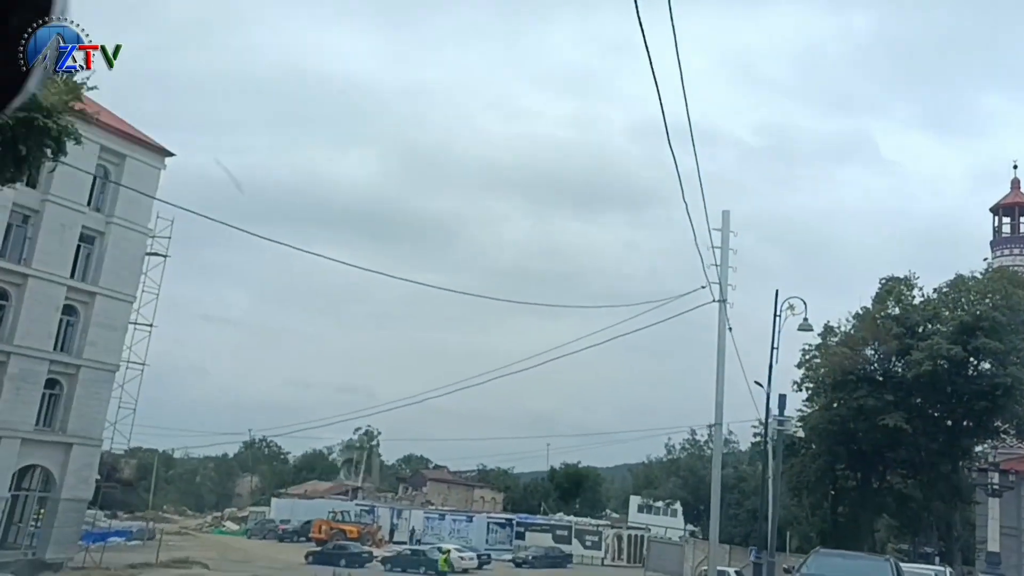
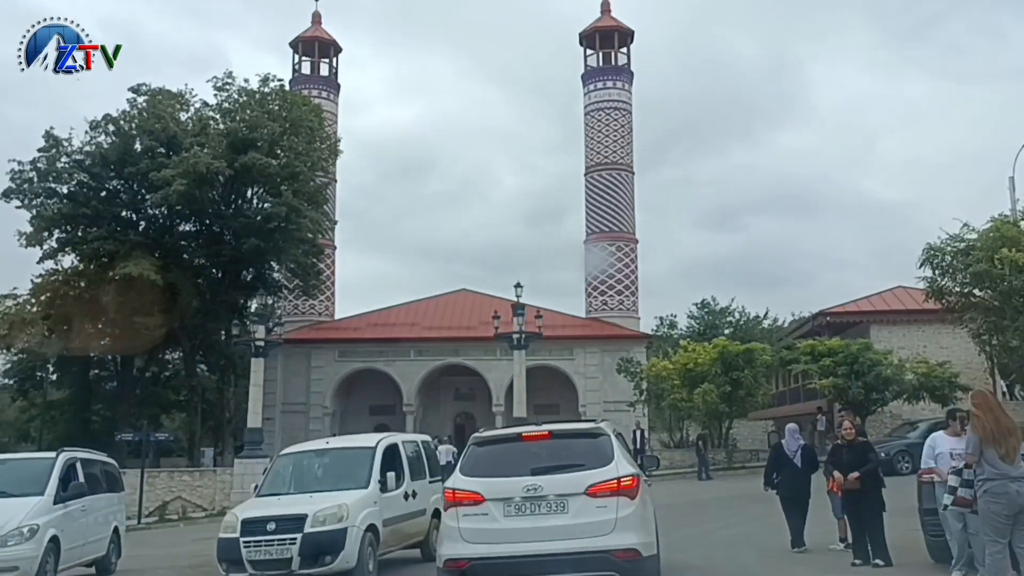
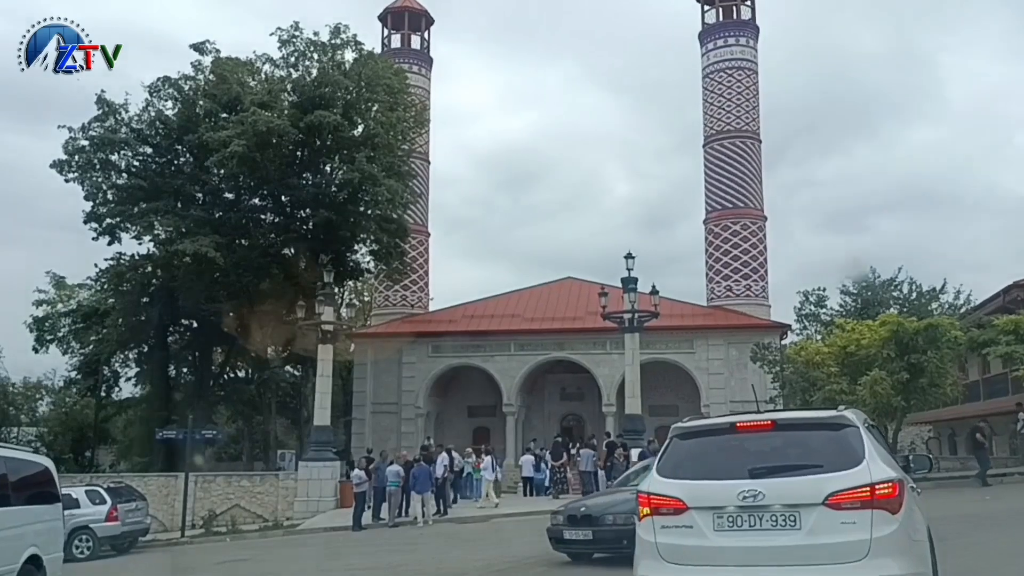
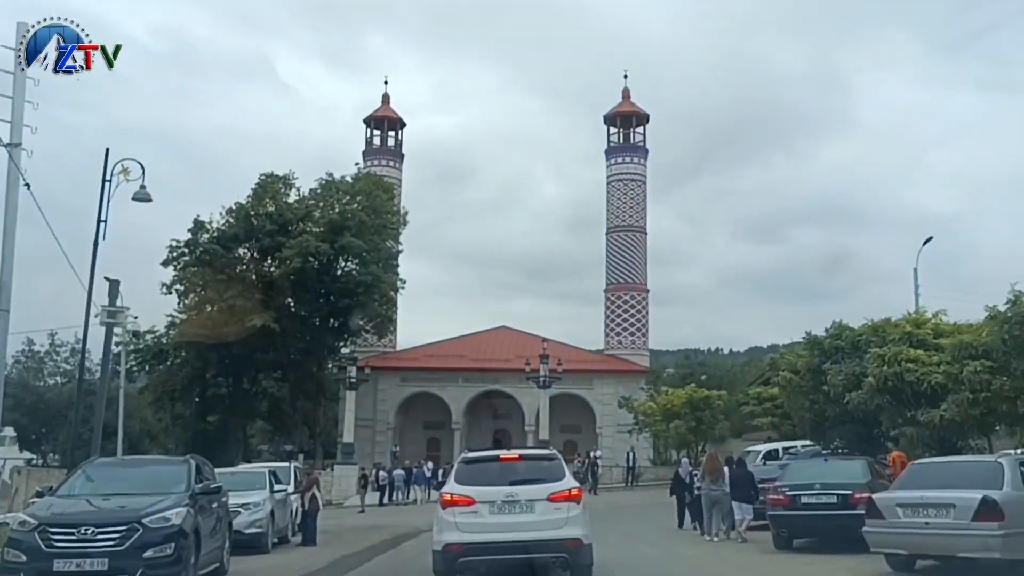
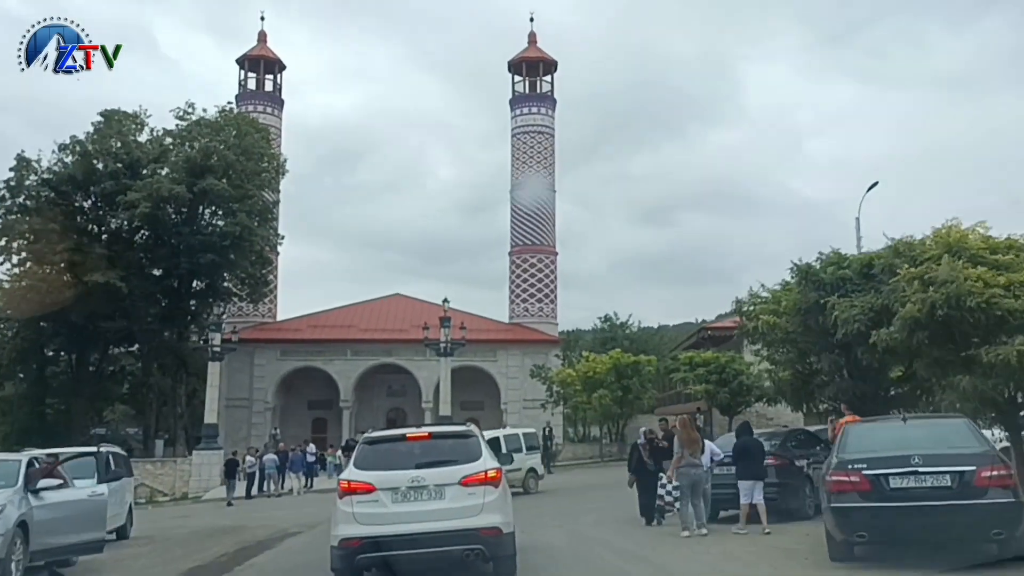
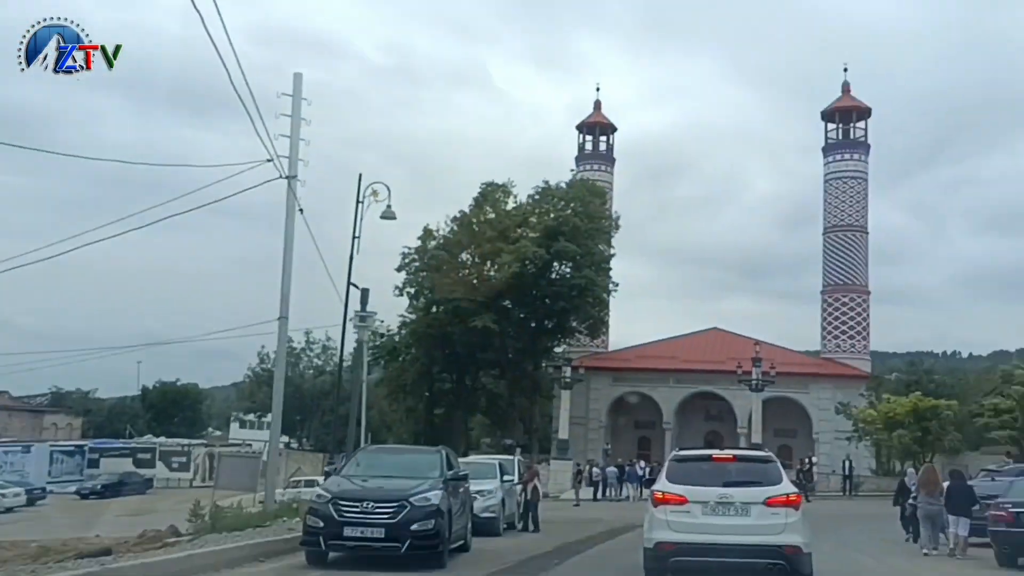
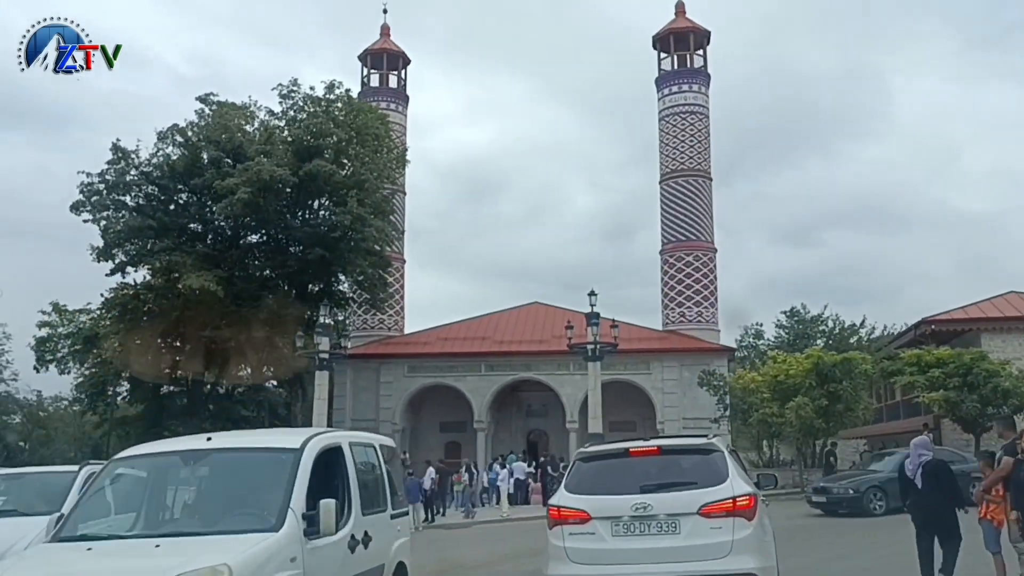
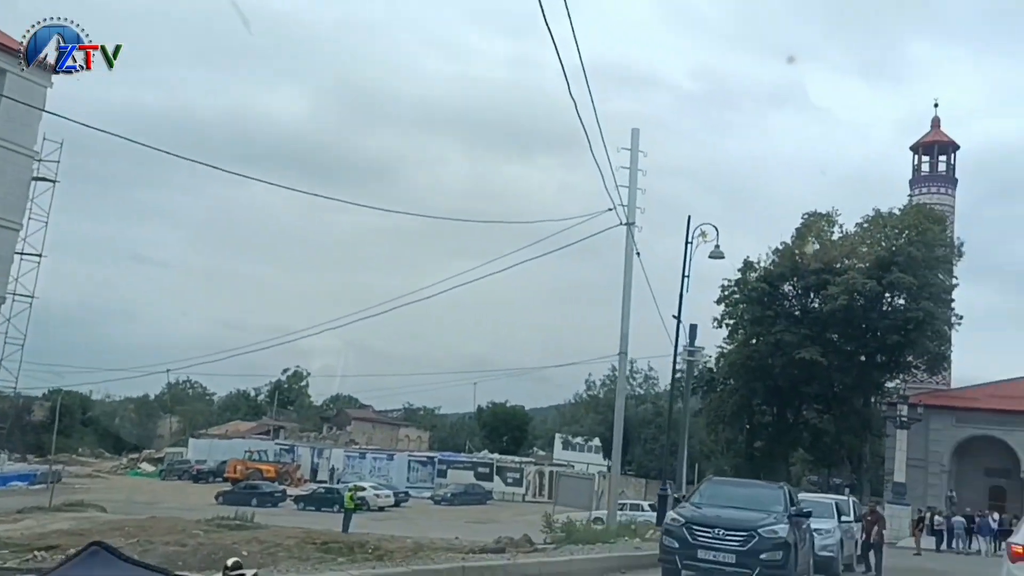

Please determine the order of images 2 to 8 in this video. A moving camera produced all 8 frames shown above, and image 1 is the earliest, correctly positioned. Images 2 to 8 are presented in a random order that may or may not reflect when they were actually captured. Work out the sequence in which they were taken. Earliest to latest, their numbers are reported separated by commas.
8, 6, 4, 5, 2, 7, 3
